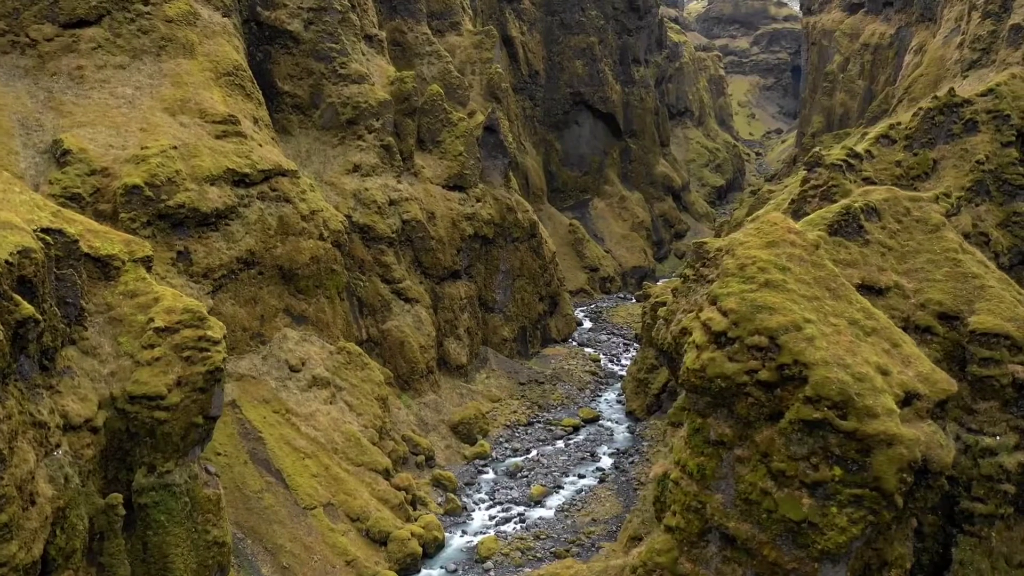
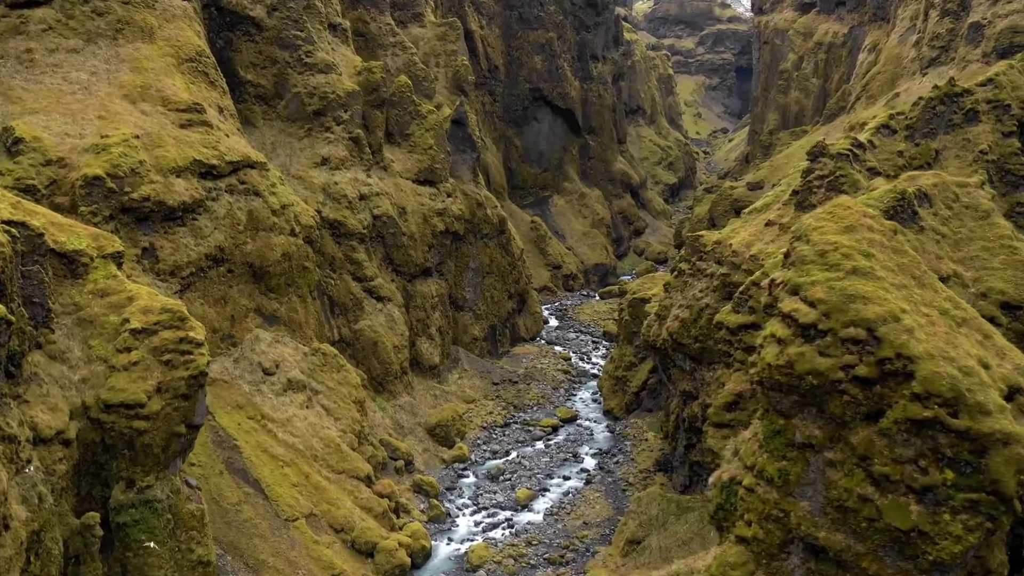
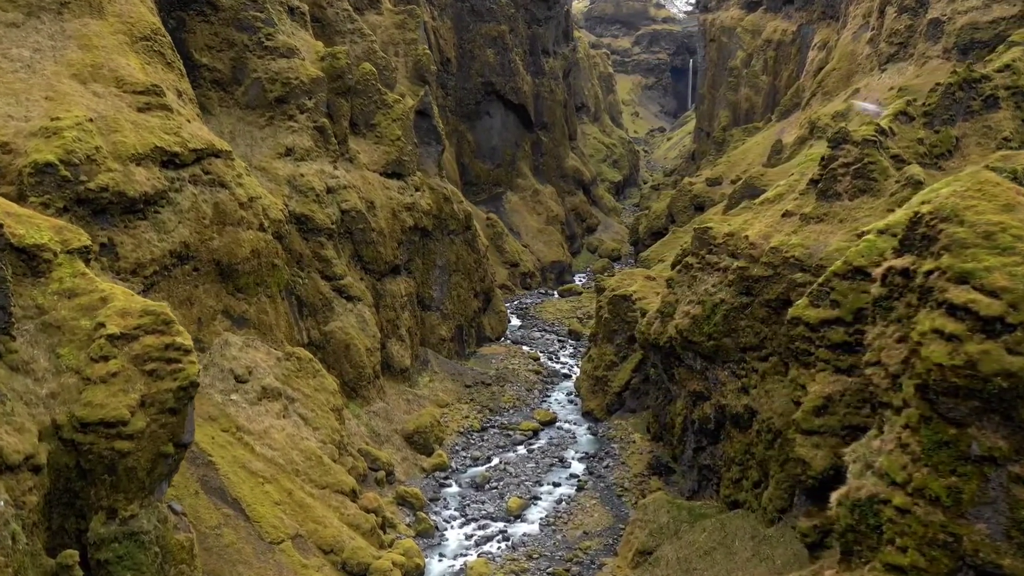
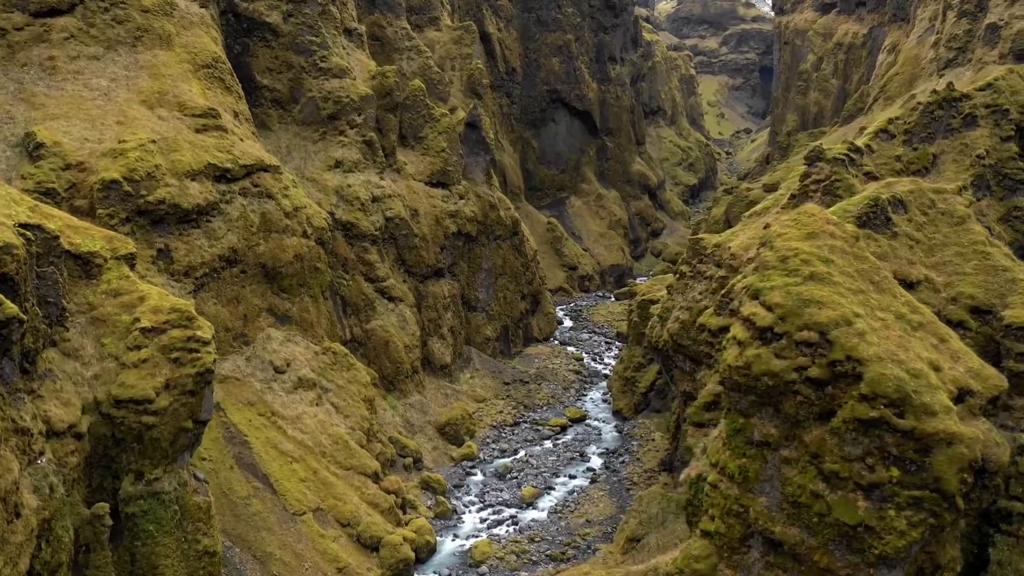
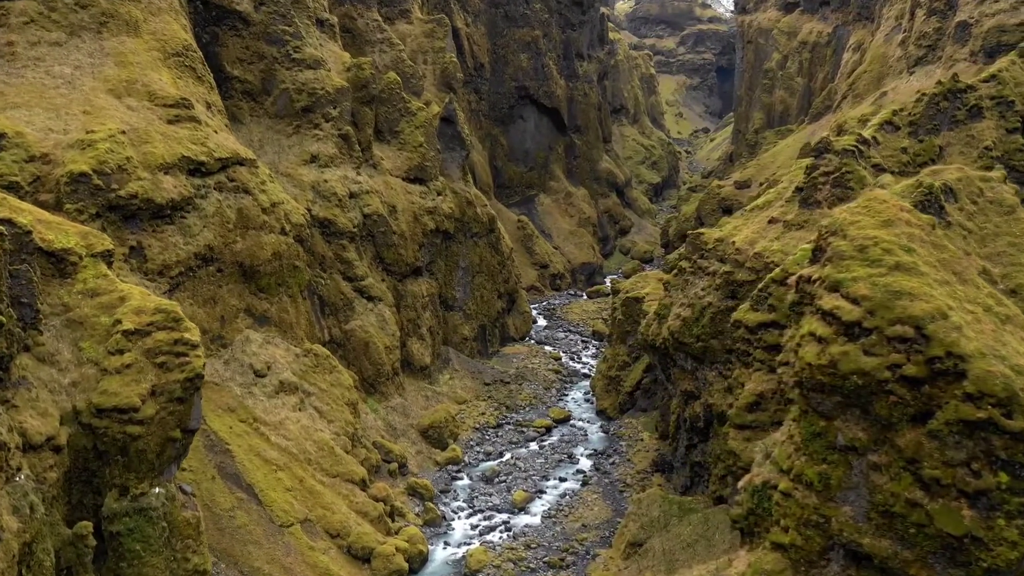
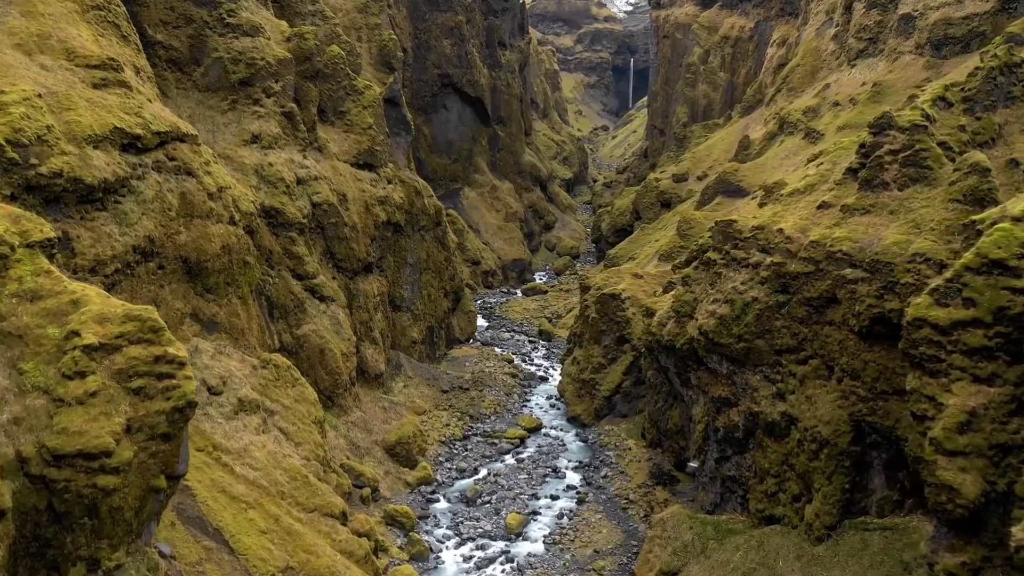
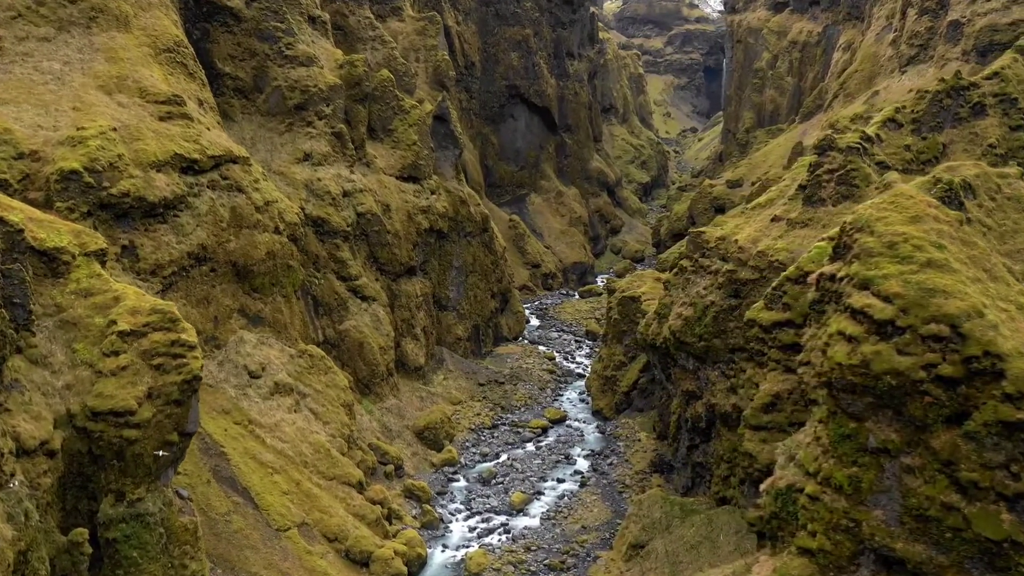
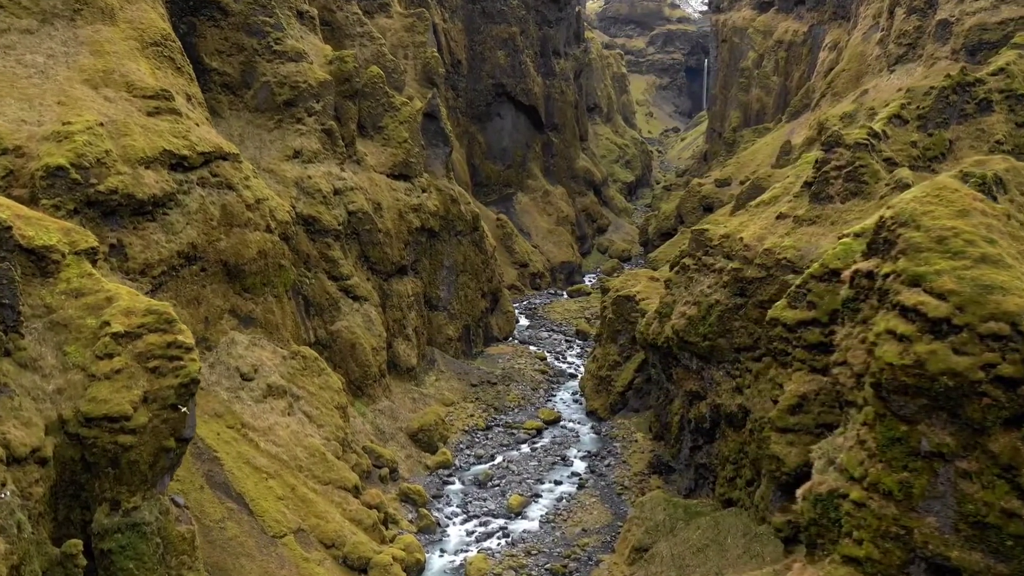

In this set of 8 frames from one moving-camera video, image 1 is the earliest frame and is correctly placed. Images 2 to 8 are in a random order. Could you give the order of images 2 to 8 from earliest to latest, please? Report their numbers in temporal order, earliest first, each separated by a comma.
4, 2, 5, 7, 8, 3, 6
